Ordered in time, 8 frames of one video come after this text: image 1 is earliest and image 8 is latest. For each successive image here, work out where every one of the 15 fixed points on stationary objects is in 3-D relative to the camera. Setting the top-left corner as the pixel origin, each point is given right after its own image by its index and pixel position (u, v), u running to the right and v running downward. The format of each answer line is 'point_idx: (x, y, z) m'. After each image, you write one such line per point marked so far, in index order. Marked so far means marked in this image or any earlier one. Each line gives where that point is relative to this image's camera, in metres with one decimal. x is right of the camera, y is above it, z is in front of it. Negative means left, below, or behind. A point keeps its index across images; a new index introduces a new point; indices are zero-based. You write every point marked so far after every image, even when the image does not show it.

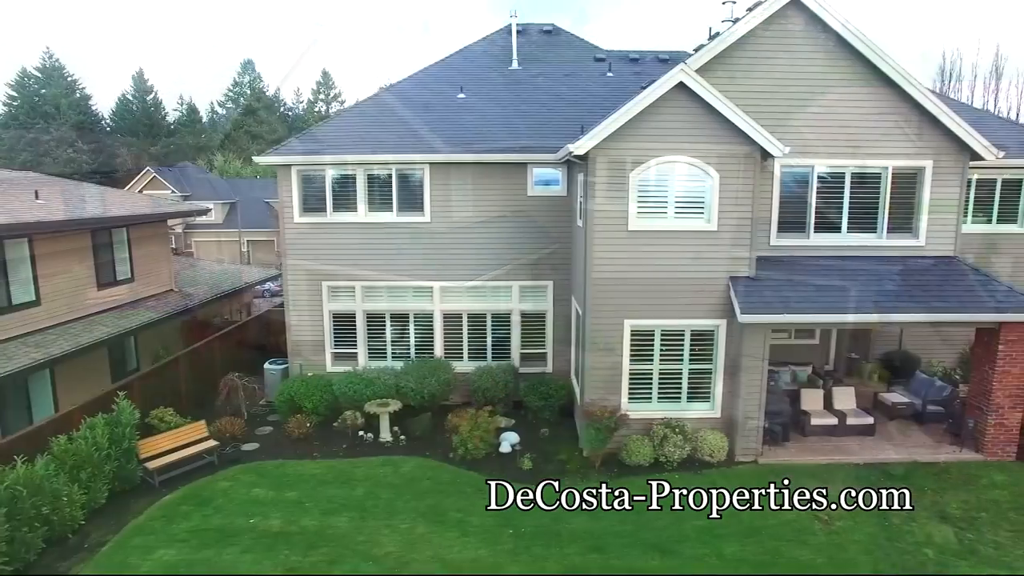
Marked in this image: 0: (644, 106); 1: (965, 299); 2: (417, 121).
0: (+2.3, +3.3, +11.8) m
1: (+8.7, -0.2, +12.0) m
2: (-2.4, +4.1, +15.9) m
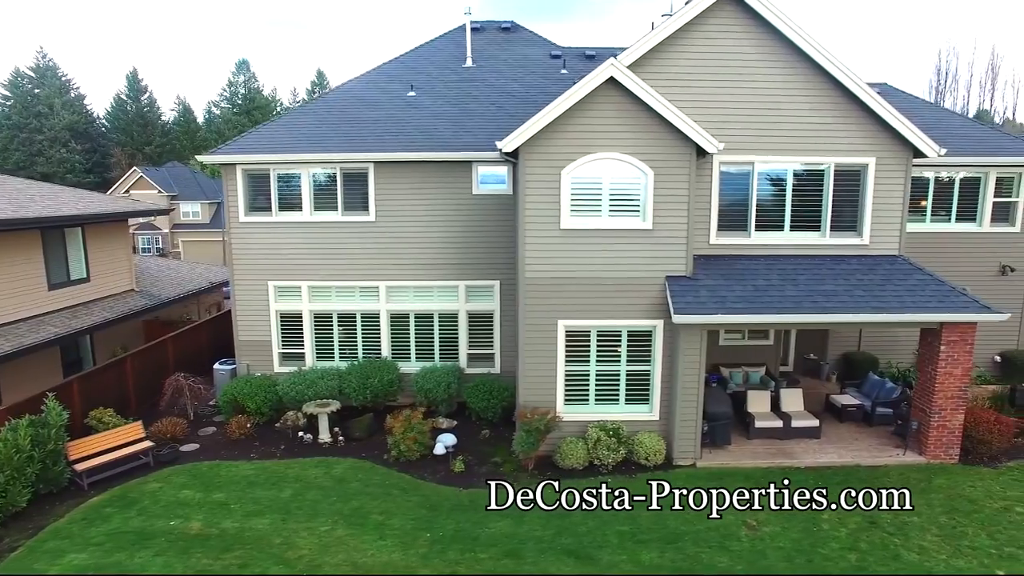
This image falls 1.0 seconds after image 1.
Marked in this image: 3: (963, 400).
0: (+1.0, +3.3, +11.6) m
1: (+7.4, -0.2, +11.7) m
2: (-3.7, +4.1, +15.7) m
3: (+8.8, -2.2, +12.3) m
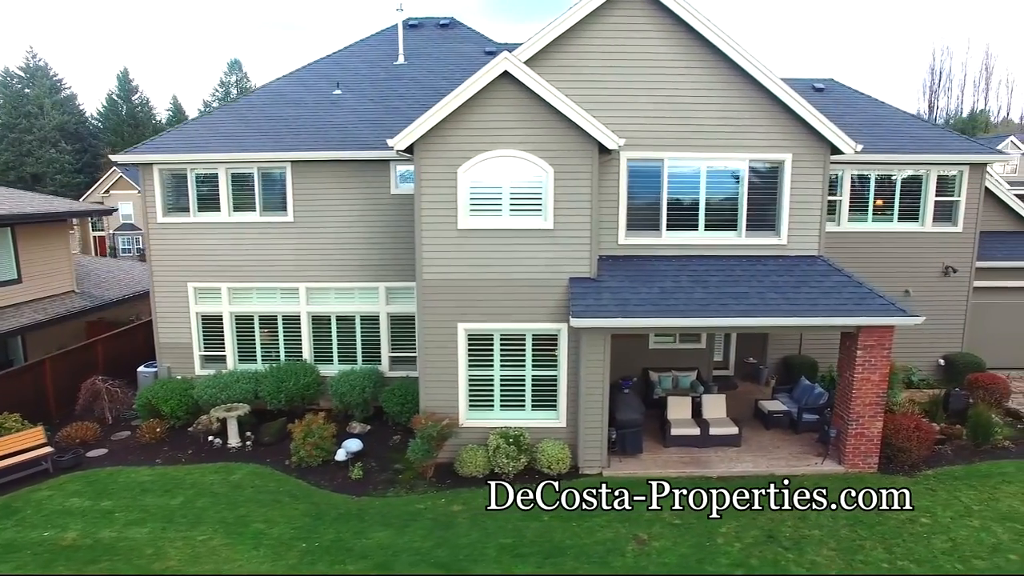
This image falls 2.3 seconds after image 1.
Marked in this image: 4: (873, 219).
0: (-0.9, +3.2, +11.2) m
1: (+5.5, -0.2, +11.3) m
2: (-5.5, +4.1, +15.4) m
3: (+6.9, -2.2, +11.8) m
4: (+9.3, +1.8, +16.4) m
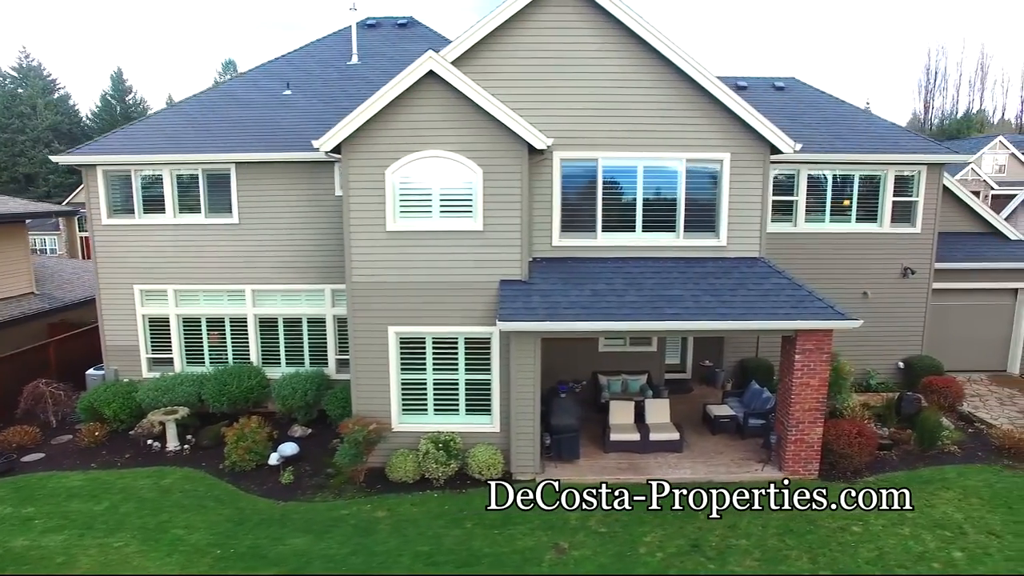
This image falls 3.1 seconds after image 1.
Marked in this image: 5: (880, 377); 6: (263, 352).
0: (-2.2, +3.2, +11.0) m
1: (+4.3, -0.3, +11.1) m
2: (-6.7, +4.1, +15.3) m
3: (+5.7, -2.3, +11.6) m
4: (+8.1, +1.8, +16.1) m
5: (+9.7, -2.3, +16.7) m
6: (-6.0, -1.5, +15.2) m
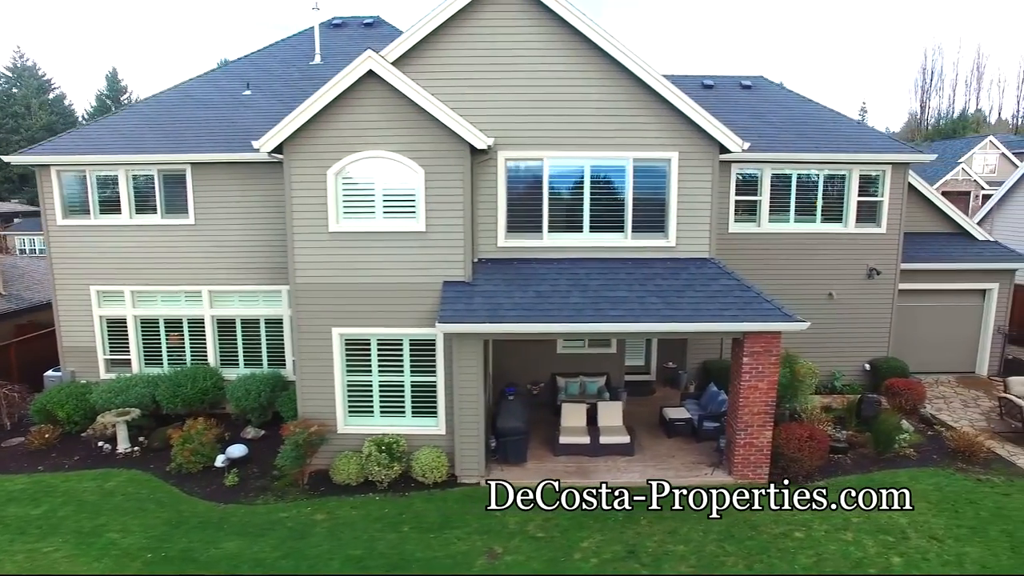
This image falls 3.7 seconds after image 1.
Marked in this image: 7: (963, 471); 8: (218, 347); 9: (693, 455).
0: (-3.2, +3.2, +10.9) m
1: (+3.3, -0.3, +10.9) m
2: (-7.7, +4.0, +15.2) m
3: (+4.7, -2.3, +11.5) m
4: (+7.1, +1.7, +16.0) m
5: (+8.7, -2.3, +16.6) m
6: (-7.0, -1.6, +15.2) m
7: (+8.7, -3.5, +12.2) m
8: (-7.0, -1.4, +15.2) m
9: (+3.5, -3.3, +12.5) m
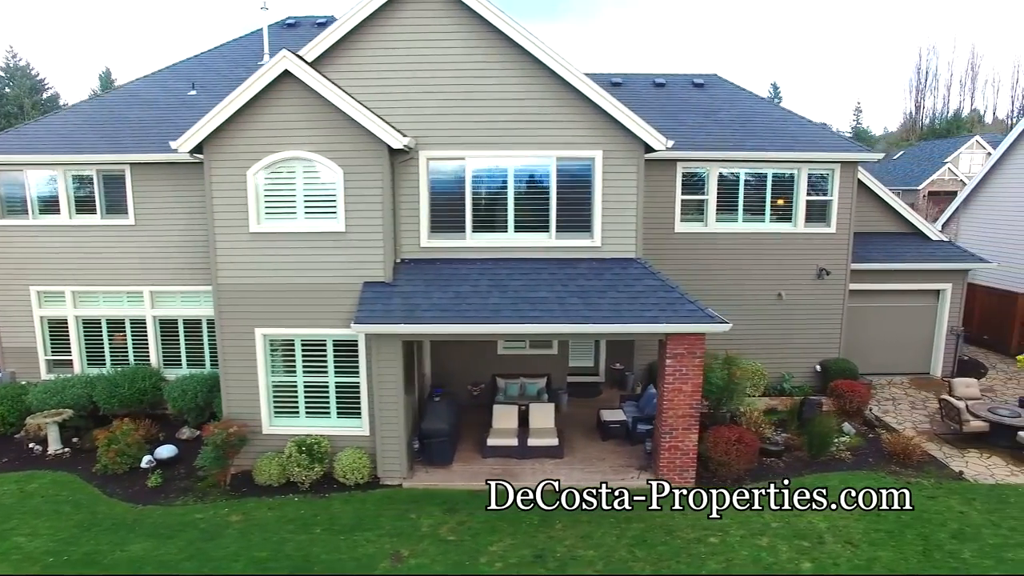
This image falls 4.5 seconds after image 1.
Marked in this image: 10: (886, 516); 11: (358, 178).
0: (-4.6, +3.1, +10.8) m
1: (+1.9, -0.3, +10.8) m
2: (-9.1, +4.0, +15.2) m
3: (+3.3, -2.3, +11.4) m
4: (+5.8, +1.7, +15.8) m
5: (+7.3, -2.4, +16.4) m
6: (-8.3, -1.6, +15.1) m
7: (+7.3, -3.5, +12.1) m
8: (-8.4, -1.4, +15.1) m
9: (+2.2, -3.3, +12.4) m
10: (+6.2, -3.8, +10.6) m
11: (-2.7, +1.9, +11.1) m
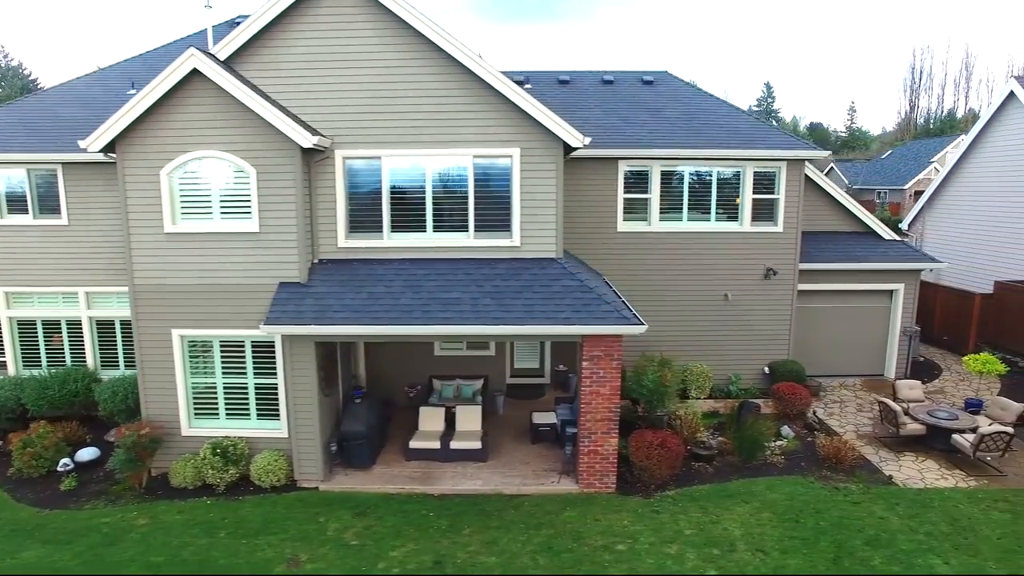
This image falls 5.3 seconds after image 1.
0: (-6.0, +3.1, +10.7) m
1: (+0.4, -0.3, +10.6) m
2: (-10.5, +4.0, +15.1) m
3: (+1.8, -2.3, +11.2) m
4: (+4.3, +1.7, +15.6) m
5: (+5.9, -2.4, +16.2) m
6: (-9.8, -1.6, +15.0) m
7: (+5.8, -3.5, +11.8) m
8: (-9.8, -1.4, +15.0) m
9: (+0.7, -3.3, +12.2) m
10: (+4.8, -3.8, +10.4) m
11: (-4.2, +1.9, +11.0) m
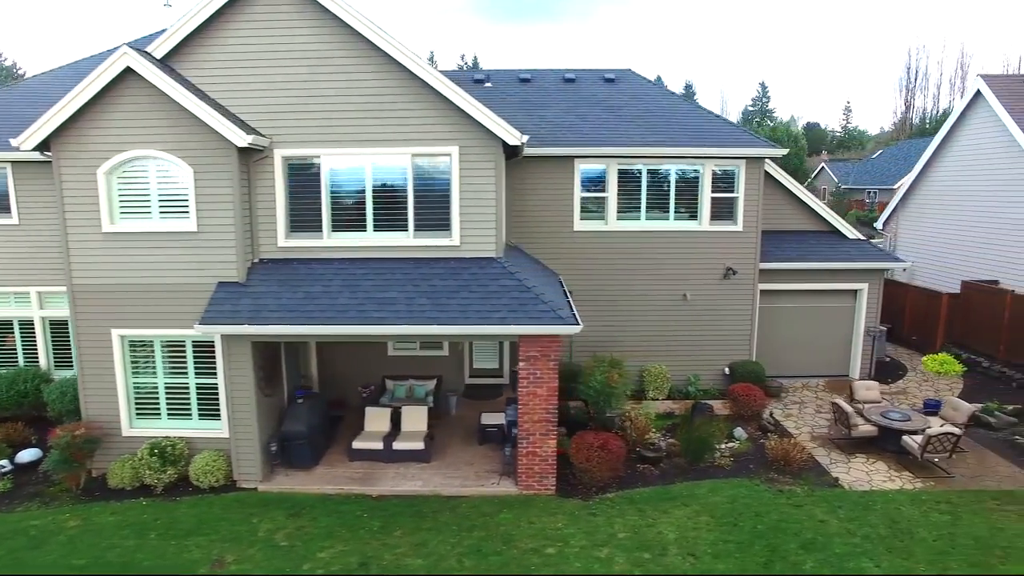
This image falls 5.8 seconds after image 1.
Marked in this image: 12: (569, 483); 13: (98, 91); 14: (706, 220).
0: (-7.1, +3.1, +10.7) m
1: (-0.7, -0.3, +10.5) m
2: (-11.5, +4.0, +15.0) m
3: (+0.7, -2.3, +11.0) m
4: (+3.3, +1.7, +15.5) m
5: (+4.9, -2.4, +16.0) m
6: (-10.8, -1.6, +15.0) m
7: (+4.7, -3.5, +11.7) m
8: (-10.8, -1.4, +15.0) m
9: (-0.4, -3.3, +12.1) m
10: (+3.7, -3.8, +10.2) m
11: (-5.2, +1.9, +10.9) m
12: (+1.1, -3.5, +11.6) m
13: (-6.9, +3.2, +10.7) m
14: (+4.7, +1.6, +15.4) m
